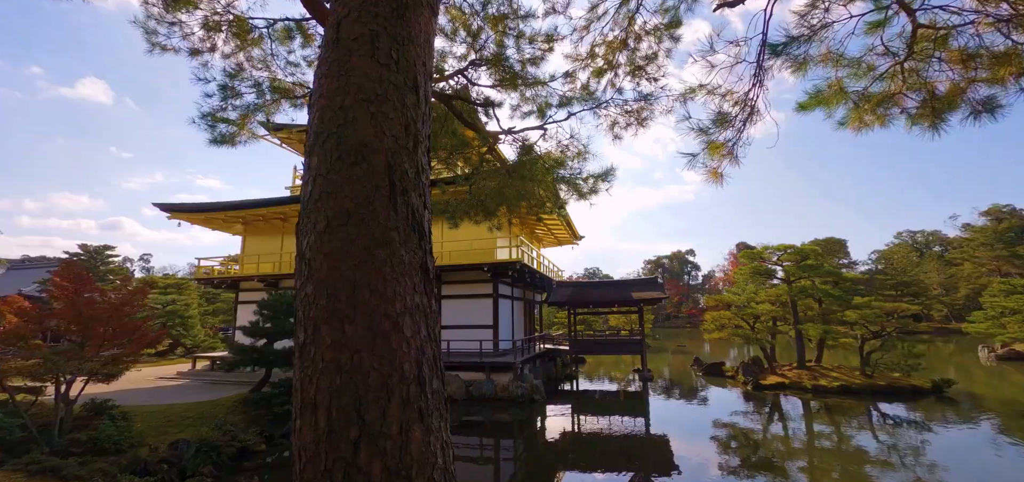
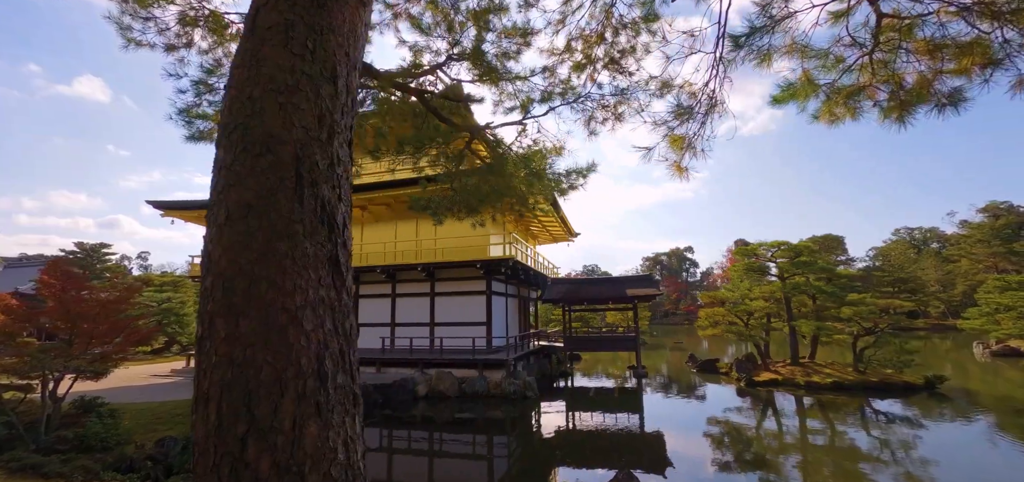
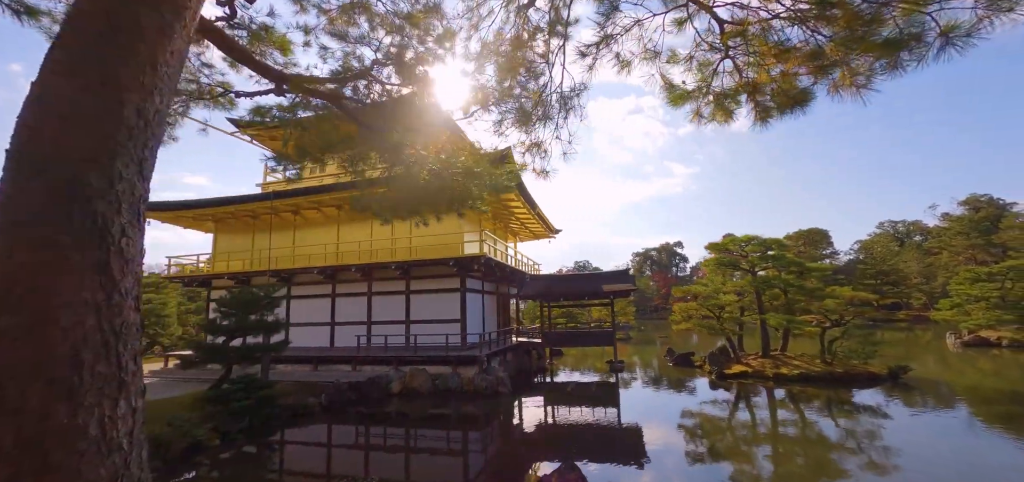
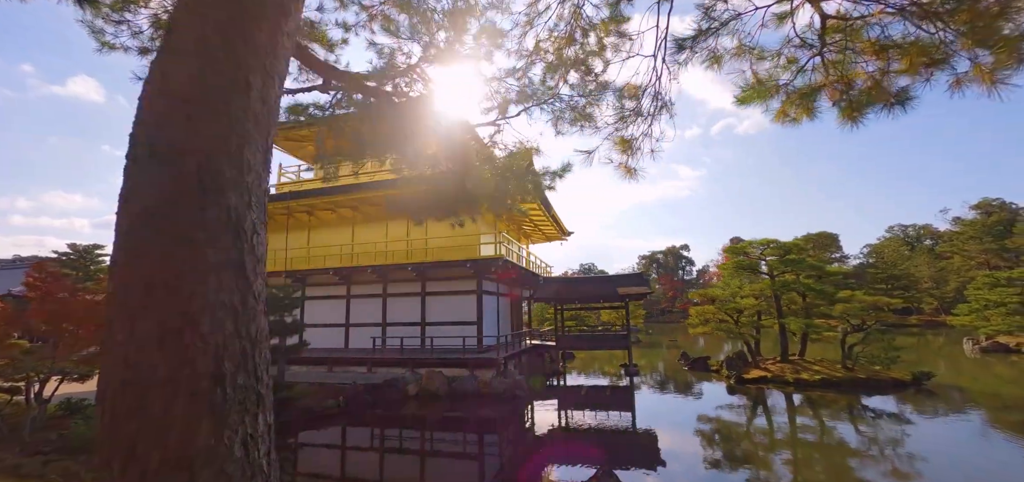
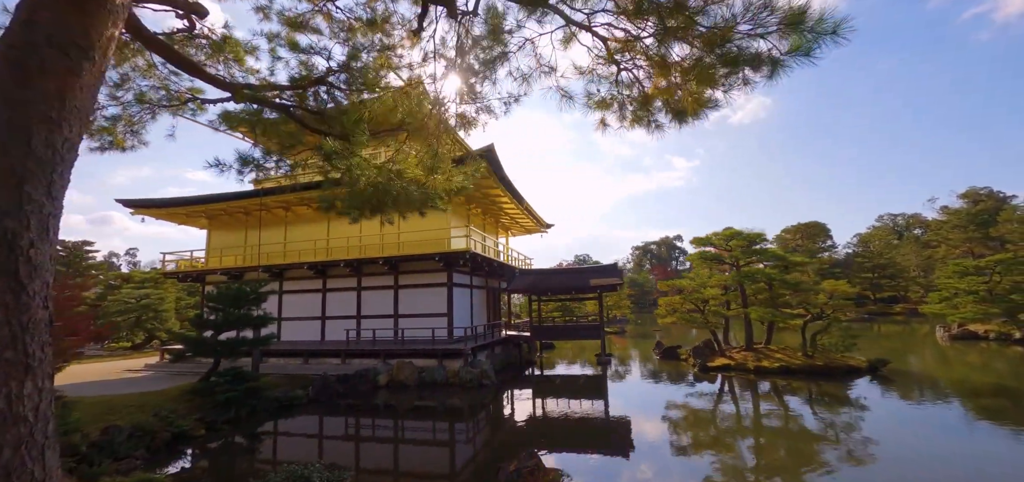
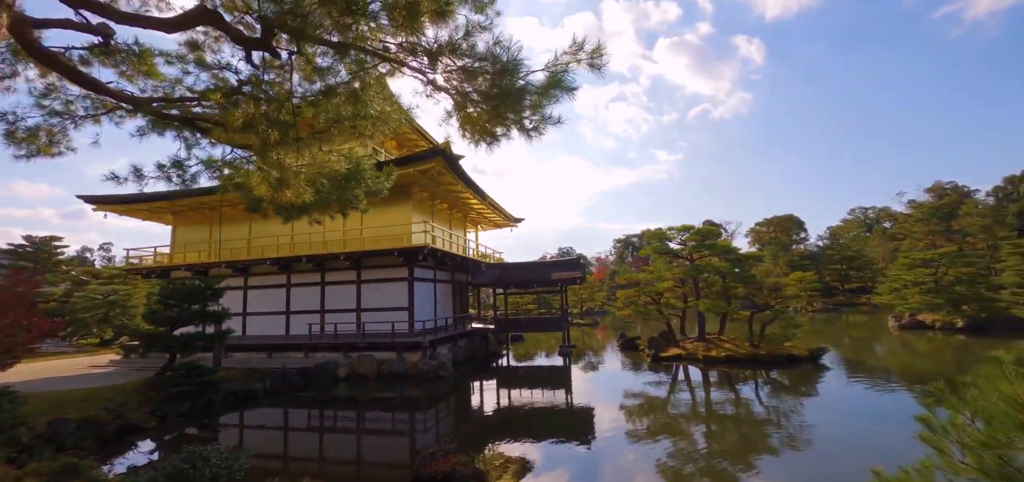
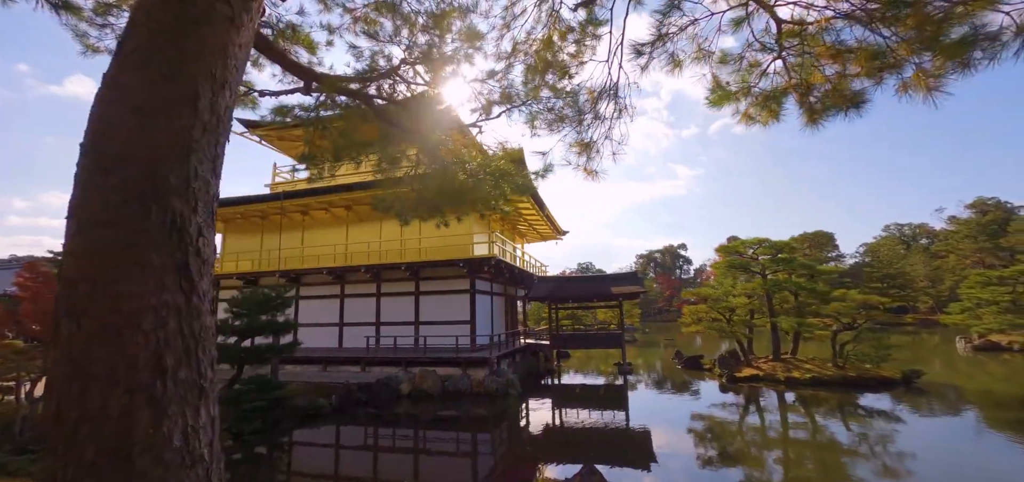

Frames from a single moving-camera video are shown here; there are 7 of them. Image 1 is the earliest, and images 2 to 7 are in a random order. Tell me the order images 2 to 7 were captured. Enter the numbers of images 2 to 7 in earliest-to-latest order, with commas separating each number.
2, 4, 7, 3, 5, 6
